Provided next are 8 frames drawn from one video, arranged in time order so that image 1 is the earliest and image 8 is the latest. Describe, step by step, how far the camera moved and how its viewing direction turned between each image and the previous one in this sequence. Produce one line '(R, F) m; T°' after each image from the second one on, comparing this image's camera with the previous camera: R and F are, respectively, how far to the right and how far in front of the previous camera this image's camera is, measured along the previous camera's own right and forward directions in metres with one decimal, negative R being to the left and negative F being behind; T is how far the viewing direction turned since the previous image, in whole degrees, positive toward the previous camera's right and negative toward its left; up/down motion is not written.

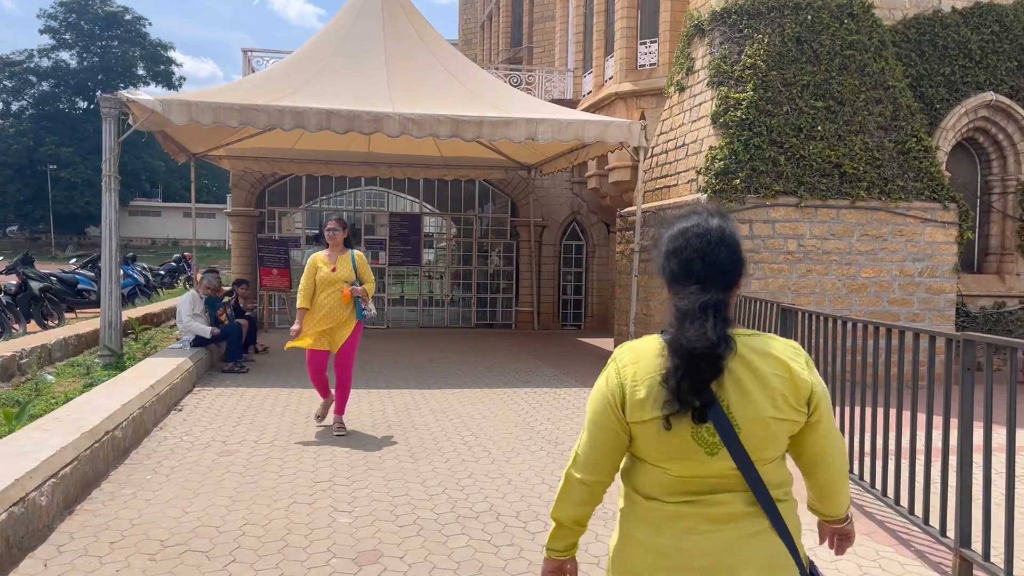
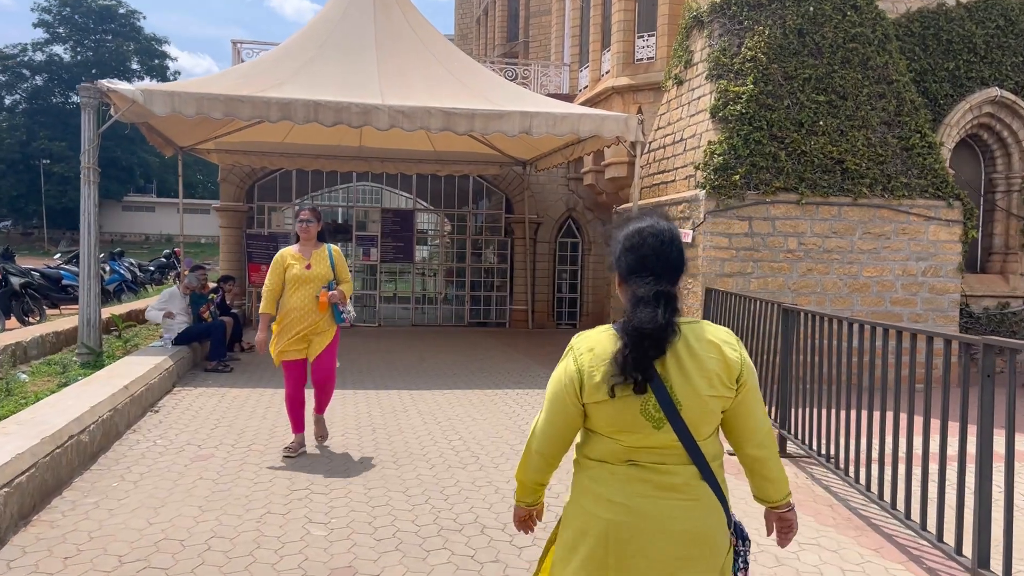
(0.0, +0.2) m; 0°
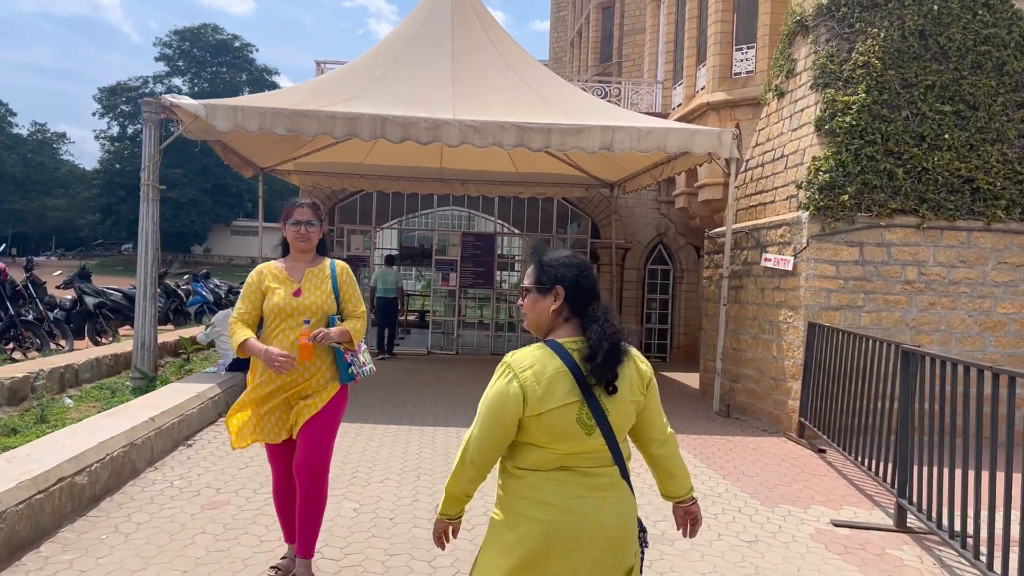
(+0.2, +0.6) m; -7°
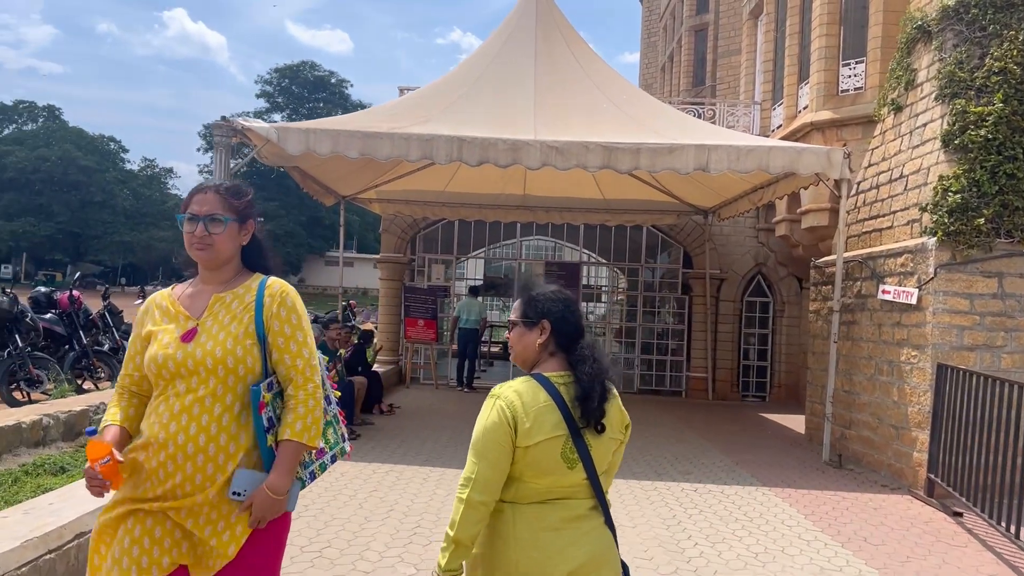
(0.0, +0.5) m; -6°
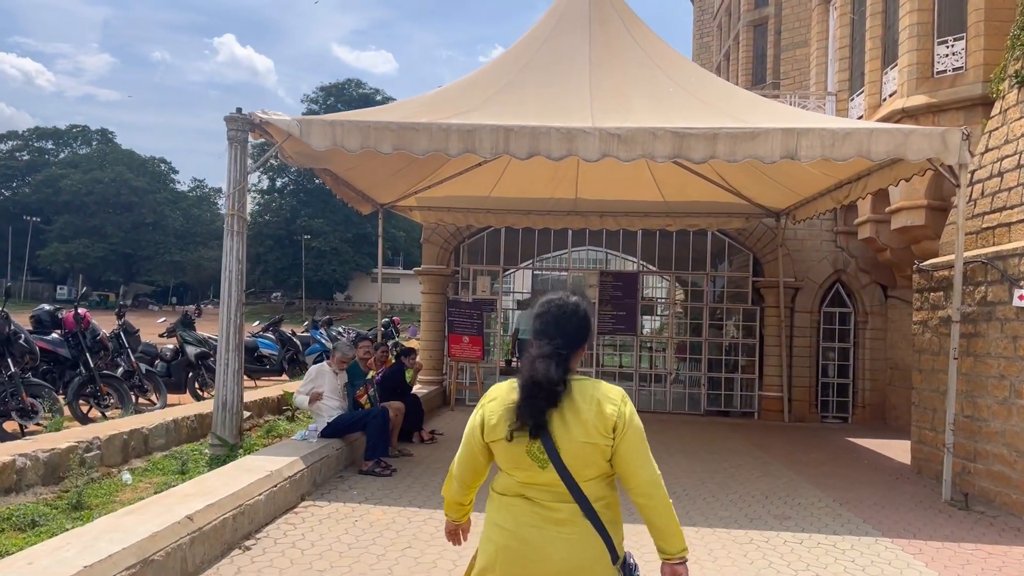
(-0.1, +0.9) m; -3°
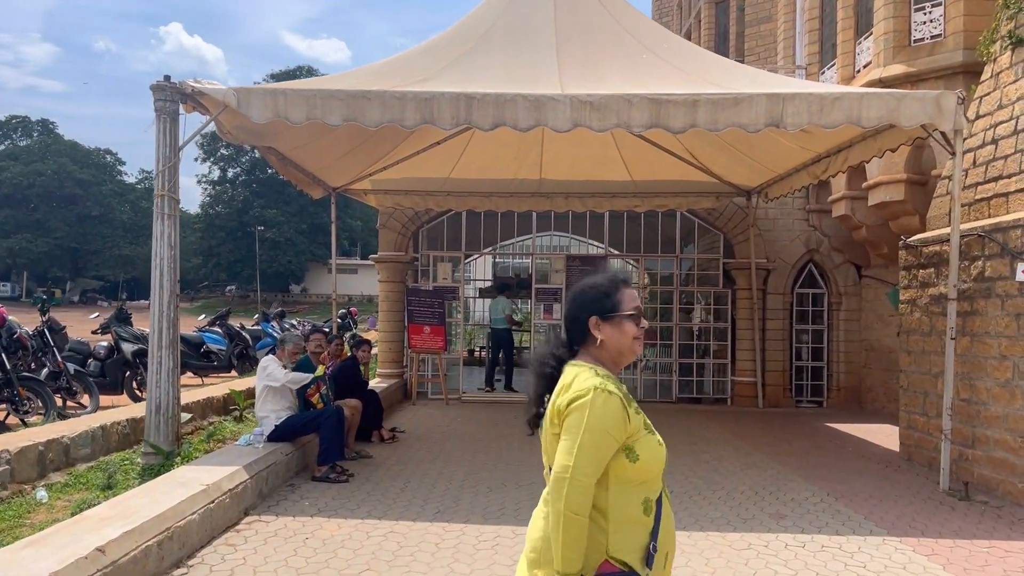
(0.0, +0.5) m; +3°
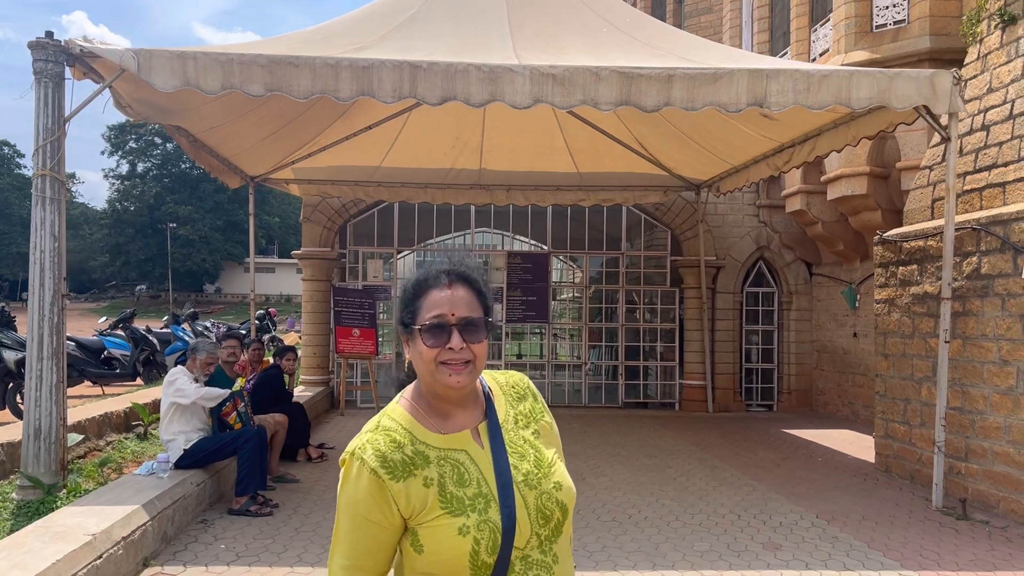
(-0.2, +0.7) m; +5°
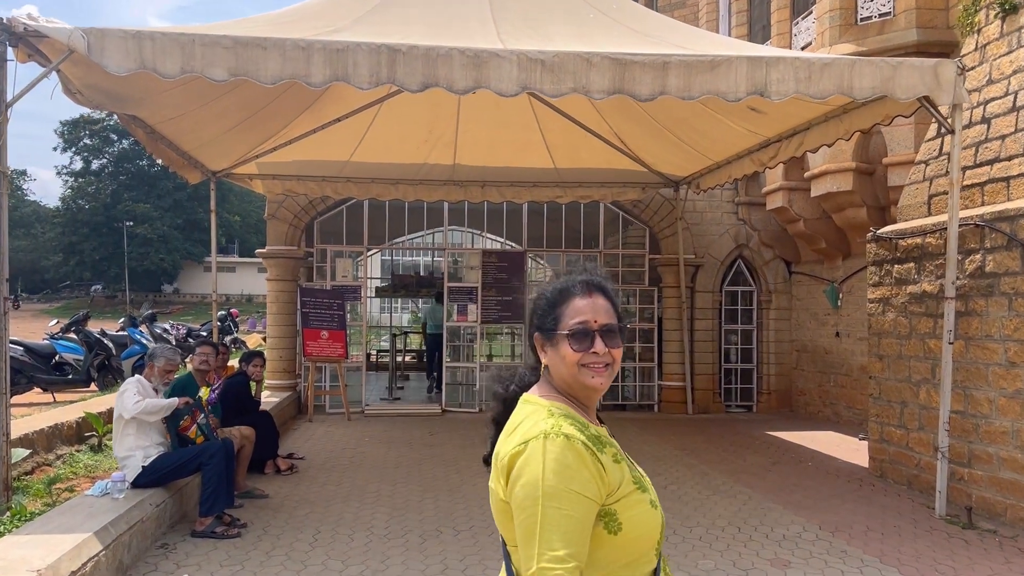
(-0.1, +0.3) m; +2°
